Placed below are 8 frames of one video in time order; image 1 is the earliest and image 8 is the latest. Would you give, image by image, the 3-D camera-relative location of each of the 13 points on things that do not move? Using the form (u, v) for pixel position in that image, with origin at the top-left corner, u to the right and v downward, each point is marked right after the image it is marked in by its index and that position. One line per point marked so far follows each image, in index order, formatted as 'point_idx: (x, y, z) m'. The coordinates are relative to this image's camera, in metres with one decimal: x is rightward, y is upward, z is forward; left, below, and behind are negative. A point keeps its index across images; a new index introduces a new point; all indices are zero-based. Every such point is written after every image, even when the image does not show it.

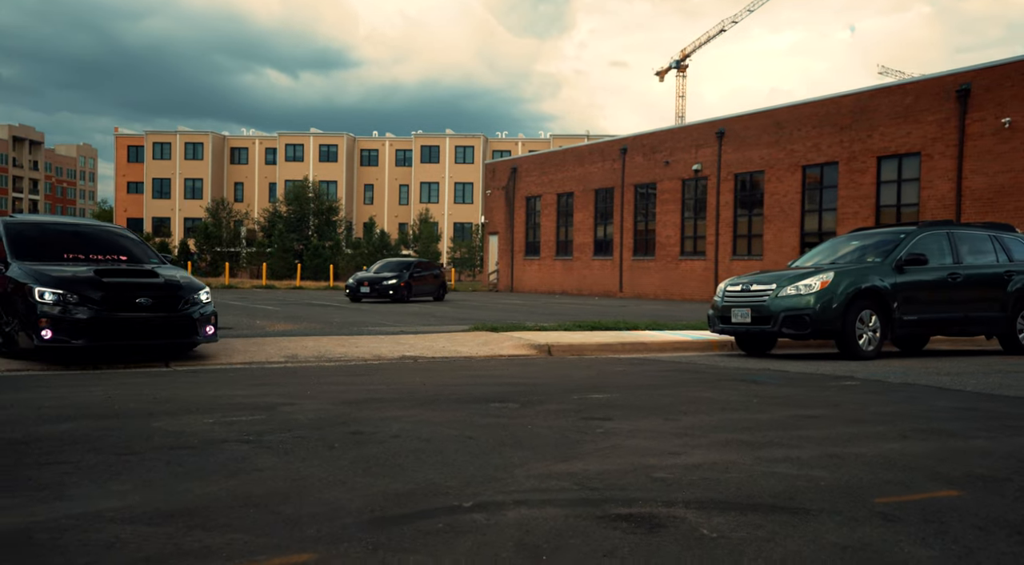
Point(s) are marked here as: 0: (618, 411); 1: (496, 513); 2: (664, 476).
0: (+0.9, -1.1, +7.5) m
1: (-0.1, -1.1, +4.2) m
2: (+0.8, -1.1, +5.1) m
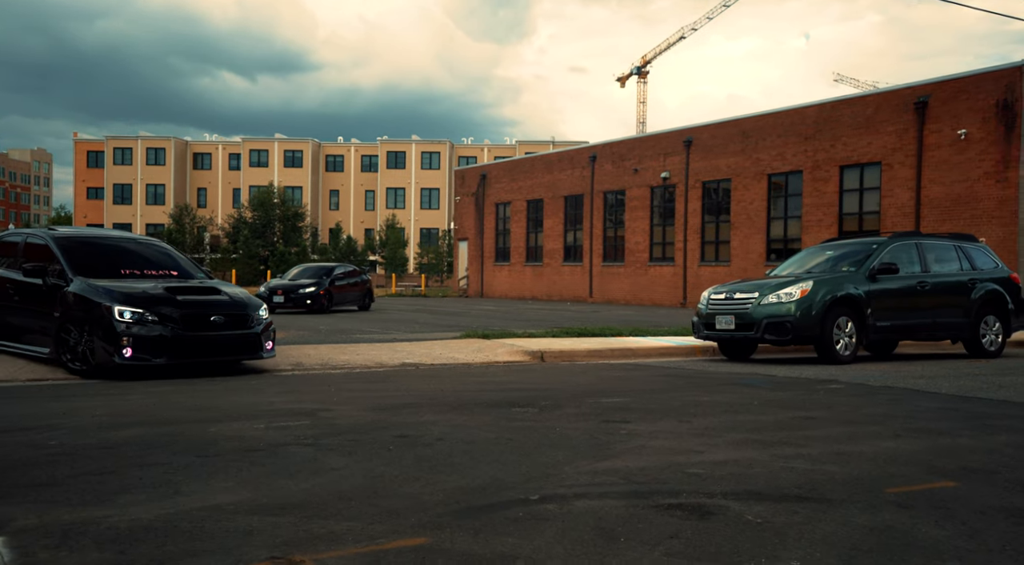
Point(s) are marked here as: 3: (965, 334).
0: (+1.1, -1.2, +8.1) m
1: (+0.3, -1.2, +4.8) m
2: (+1.1, -1.2, +5.7) m
3: (+8.2, -0.9, +16.4) m
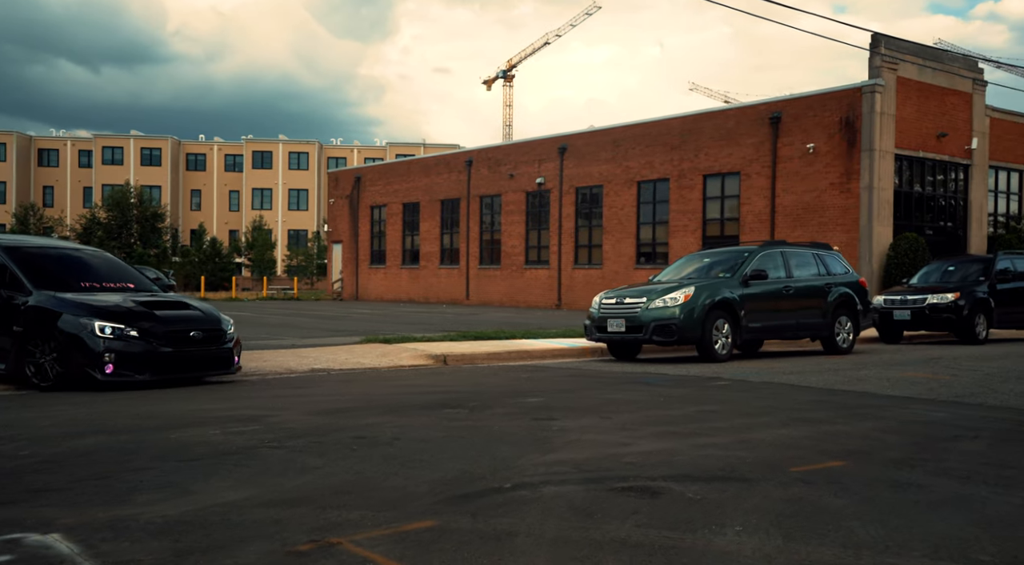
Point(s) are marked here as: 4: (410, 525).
0: (+0.5, -1.3, +9.0) m
1: (+0.1, -1.3, +5.6) m
2: (+0.9, -1.3, +6.6) m
3: (+6.2, -1.0, +18.2) m
4: (-0.5, -1.3, +4.7) m
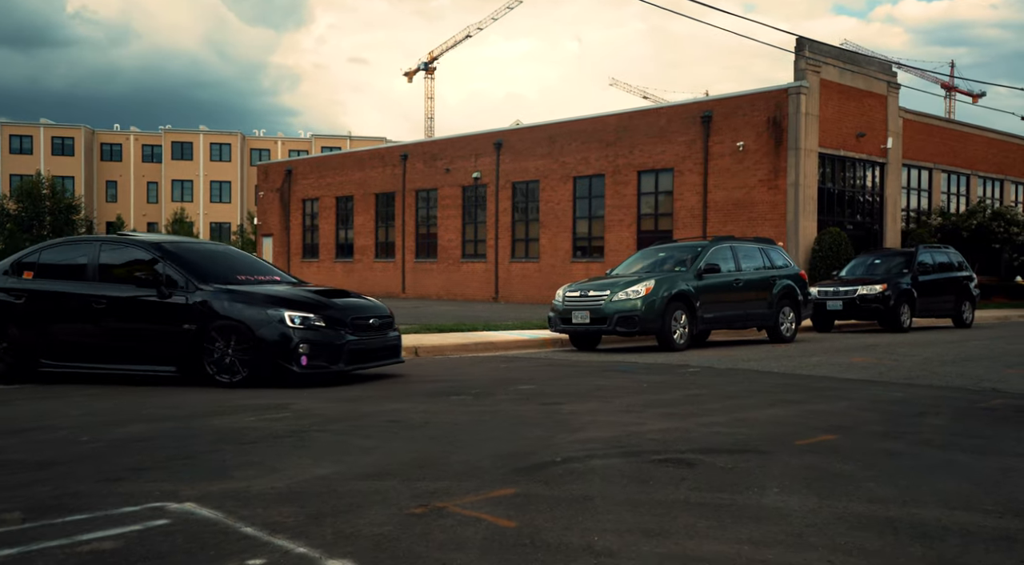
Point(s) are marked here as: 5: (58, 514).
0: (+0.5, -1.2, +9.7) m
1: (+0.5, -1.2, +6.2) m
2: (+1.1, -1.2, +7.3) m
3: (+5.4, -0.9, +19.3) m
4: (-0.1, -1.2, +5.3) m
5: (-2.3, -1.2, +4.6) m
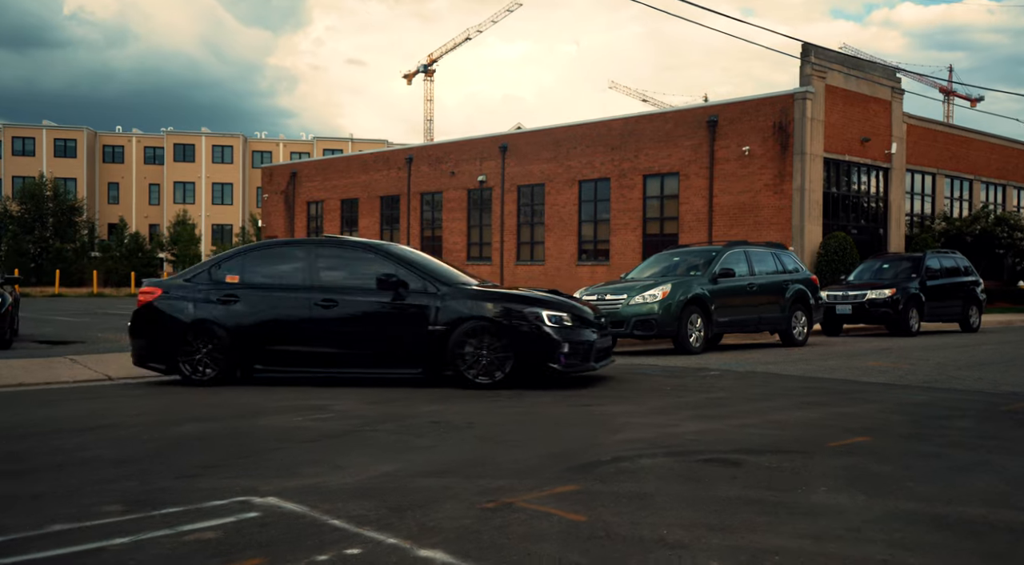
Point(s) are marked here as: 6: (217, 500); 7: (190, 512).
0: (+0.9, -1.3, +9.9) m
1: (+0.9, -1.3, +6.5) m
2: (+1.5, -1.3, +7.6) m
3: (+5.8, -1.0, +19.5) m
4: (+0.3, -1.3, +5.5) m
5: (-1.9, -1.2, +4.8) m
6: (-1.6, -1.2, +5.0) m
7: (-1.7, -1.2, +4.7) m
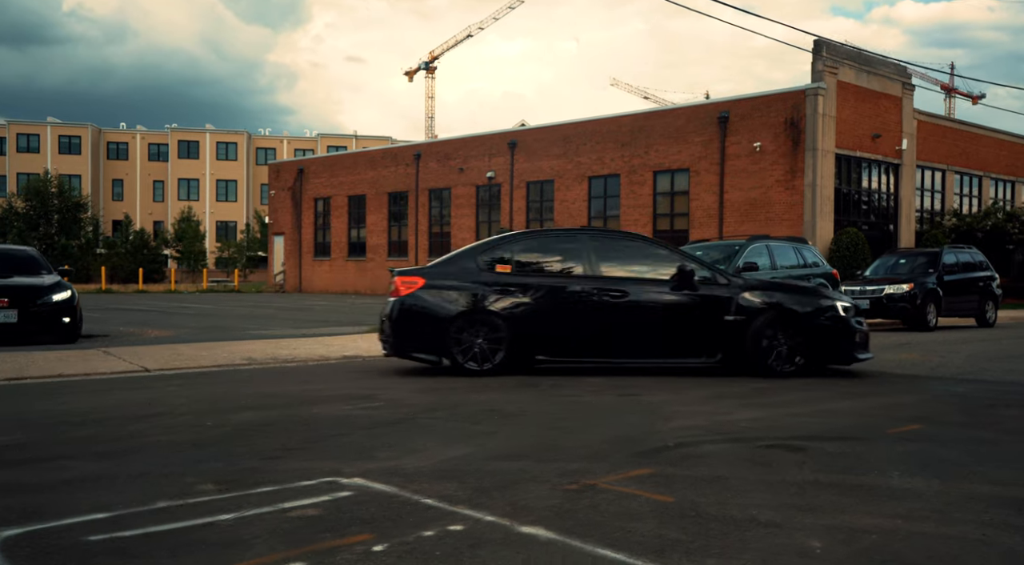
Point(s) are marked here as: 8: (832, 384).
0: (+1.4, -1.2, +9.9) m
1: (+1.3, -1.2, +6.5) m
2: (+2.0, -1.2, +7.6) m
3: (+6.3, -0.8, +19.6) m
4: (+0.8, -1.2, +5.6) m
5: (-1.4, -1.1, +4.9) m
6: (-1.1, -1.1, +5.1) m
7: (-1.2, -1.1, +4.8) m
8: (+3.7, -1.2, +10.4) m
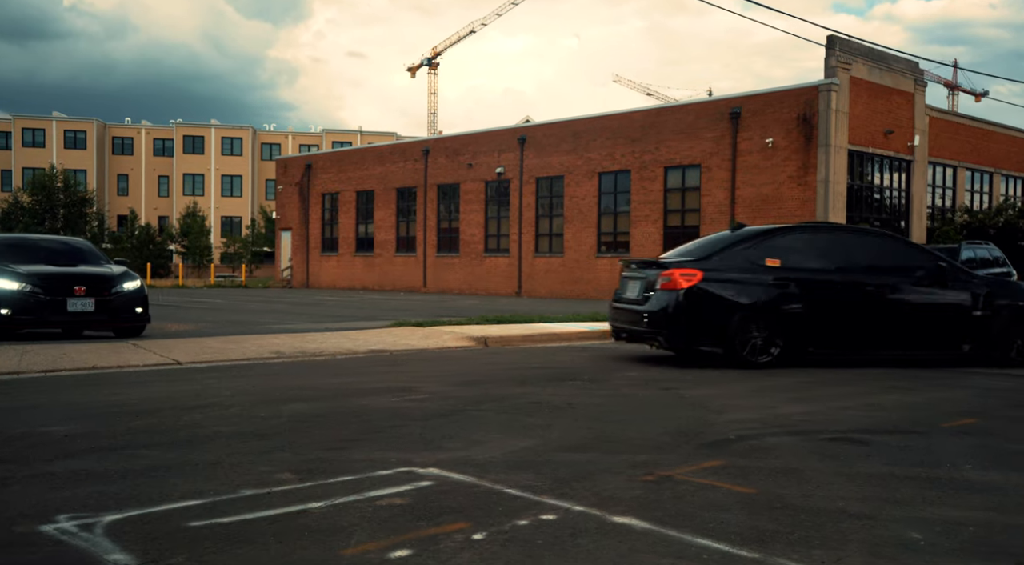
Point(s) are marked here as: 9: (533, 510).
0: (+1.8, -1.1, +9.9) m
1: (+1.8, -1.1, +6.4) m
2: (+2.4, -1.1, +7.6) m
3: (+6.7, -0.7, +19.5) m
4: (+1.2, -1.1, +5.5) m
5: (-1.0, -1.0, +4.8) m
6: (-0.7, -1.0, +5.0) m
7: (-0.8, -1.0, +4.7) m
8: (+4.1, -1.1, +10.4) m
9: (+0.1, -1.1, +4.3) m
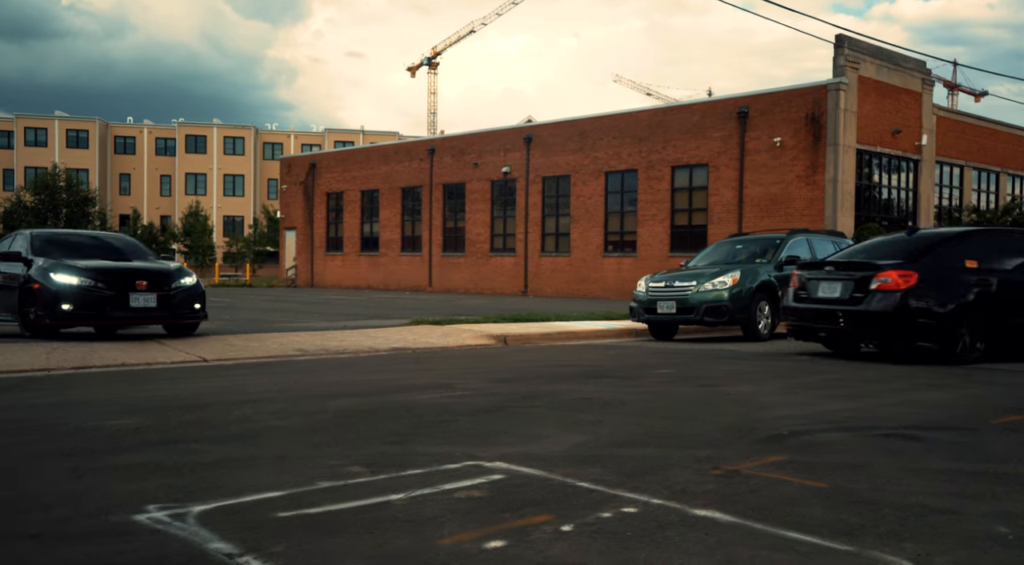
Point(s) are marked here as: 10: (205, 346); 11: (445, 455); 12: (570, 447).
0: (+2.2, -1.0, +9.9) m
1: (+2.1, -1.1, +6.4) m
2: (+2.8, -1.1, +7.5) m
3: (+7.1, -0.7, +19.5) m
4: (+1.6, -1.1, +5.5) m
5: (-0.6, -1.0, +4.8) m
6: (-0.3, -1.0, +5.0) m
7: (-0.4, -1.0, +4.7) m
8: (+4.5, -1.1, +10.4) m
9: (+0.5, -1.1, +4.3) m
10: (-4.4, -0.9, +12.9) m
11: (-0.4, -1.0, +5.2) m
12: (+0.4, -1.0, +5.7) m
